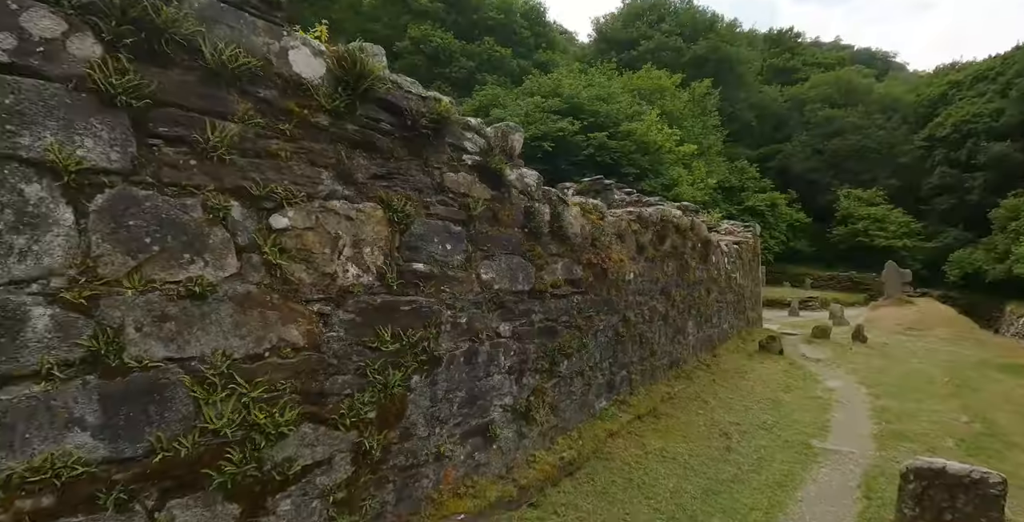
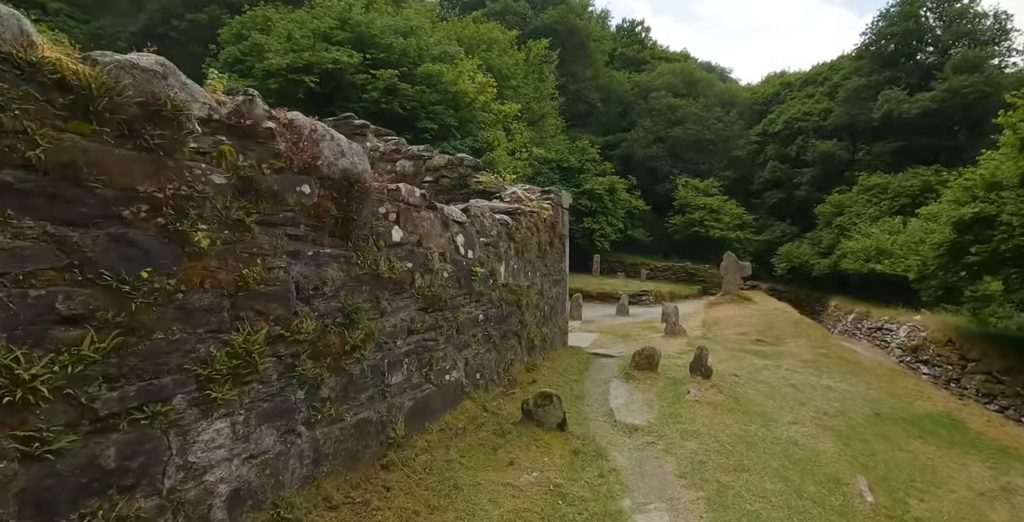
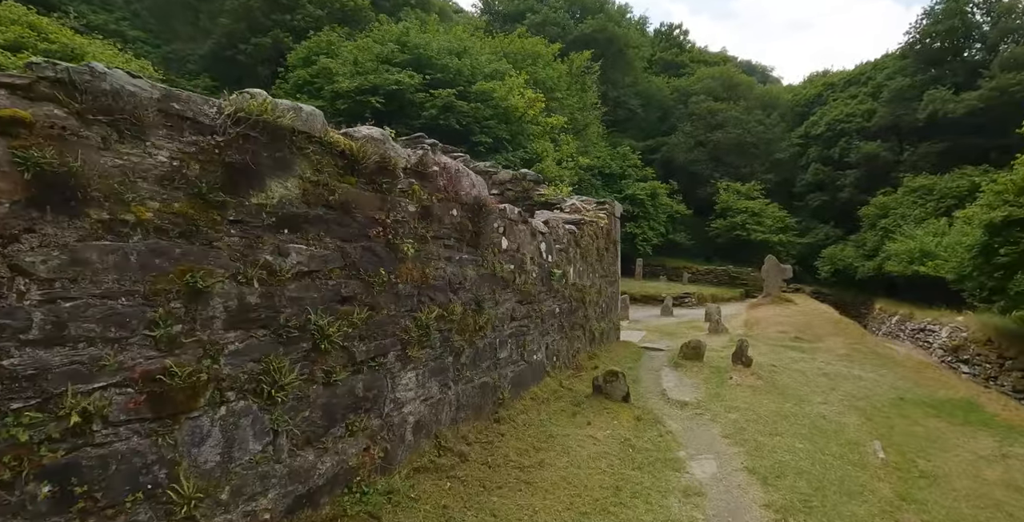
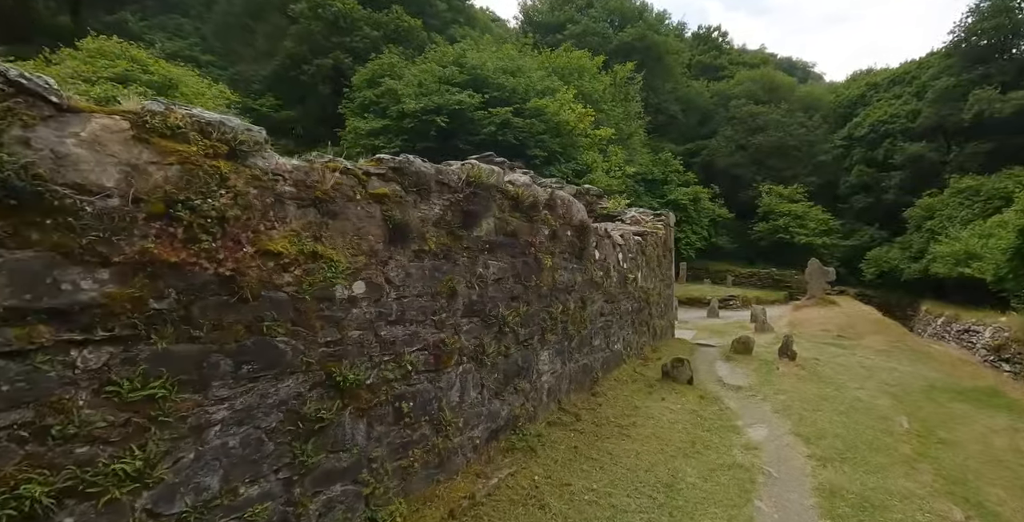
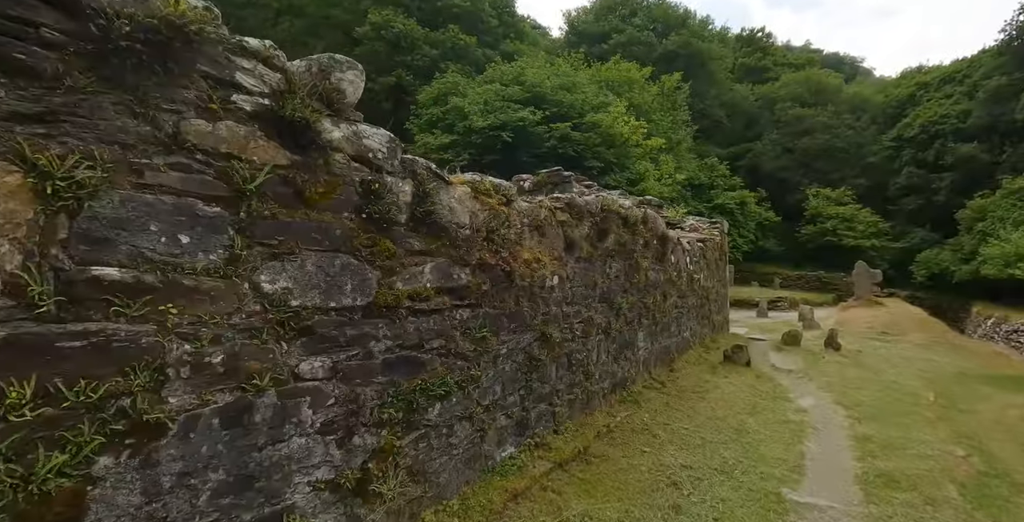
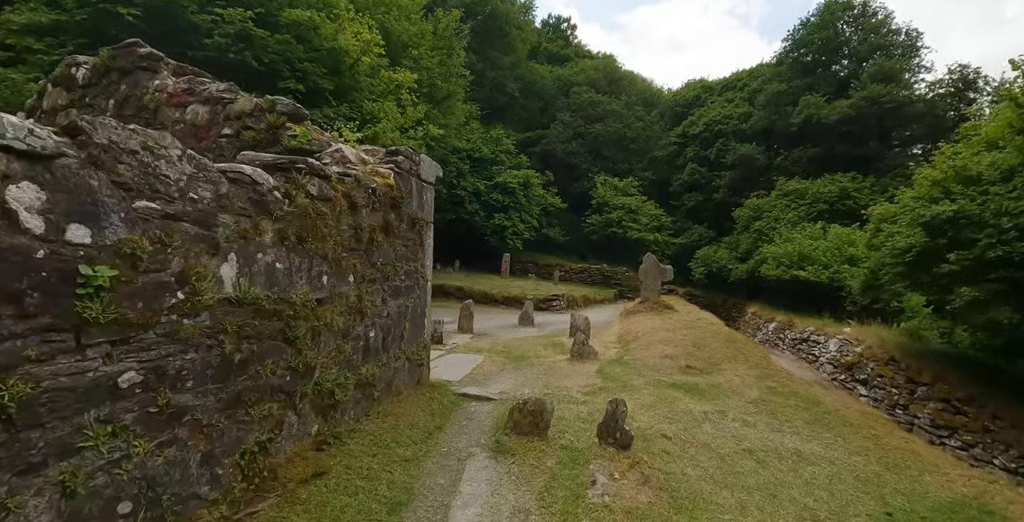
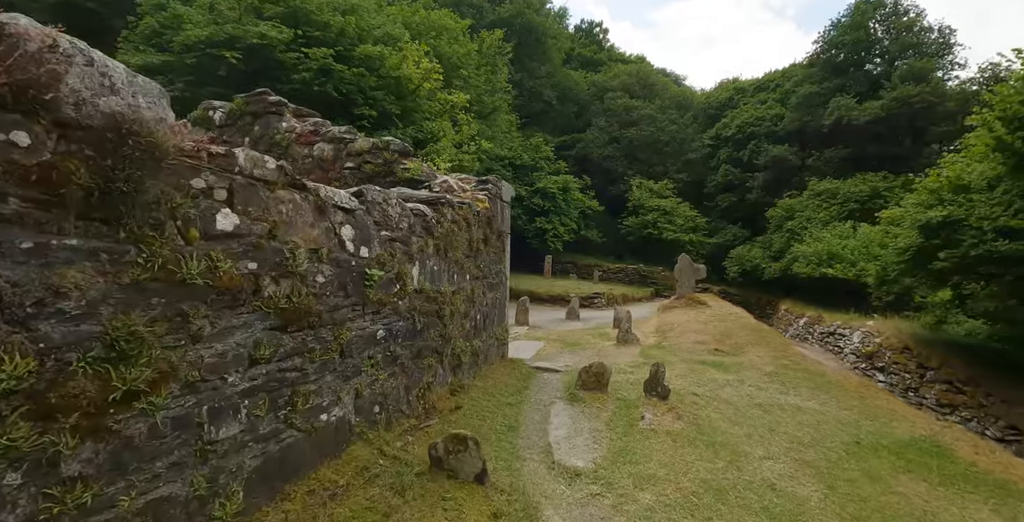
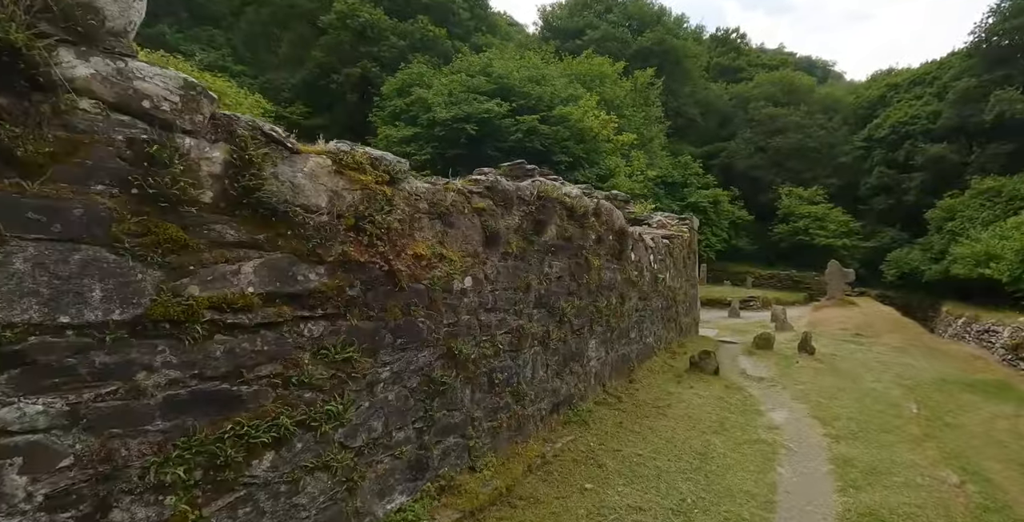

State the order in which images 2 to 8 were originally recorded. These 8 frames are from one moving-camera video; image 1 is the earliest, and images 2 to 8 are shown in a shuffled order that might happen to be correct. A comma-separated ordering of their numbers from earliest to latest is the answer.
5, 8, 4, 3, 2, 7, 6
